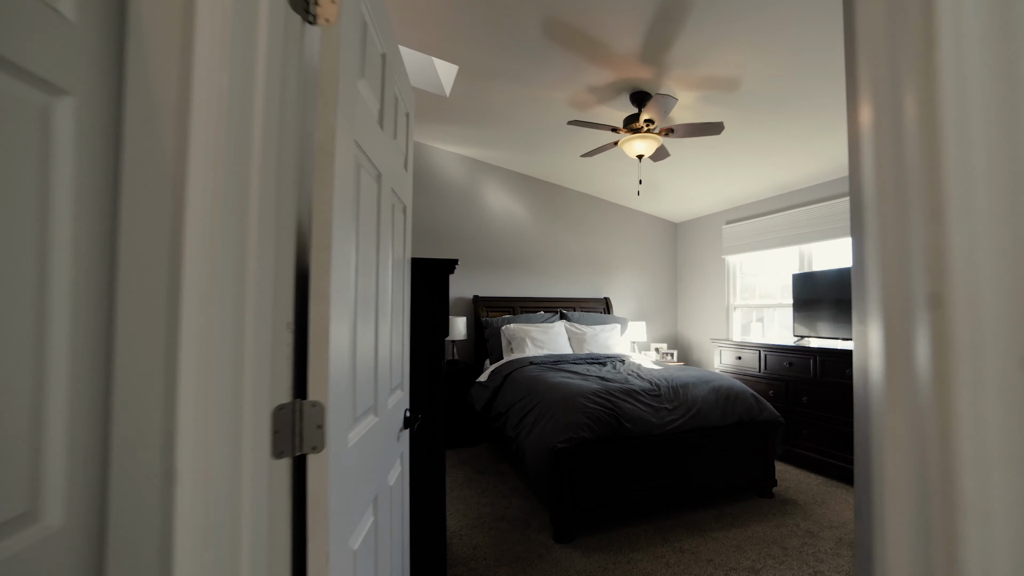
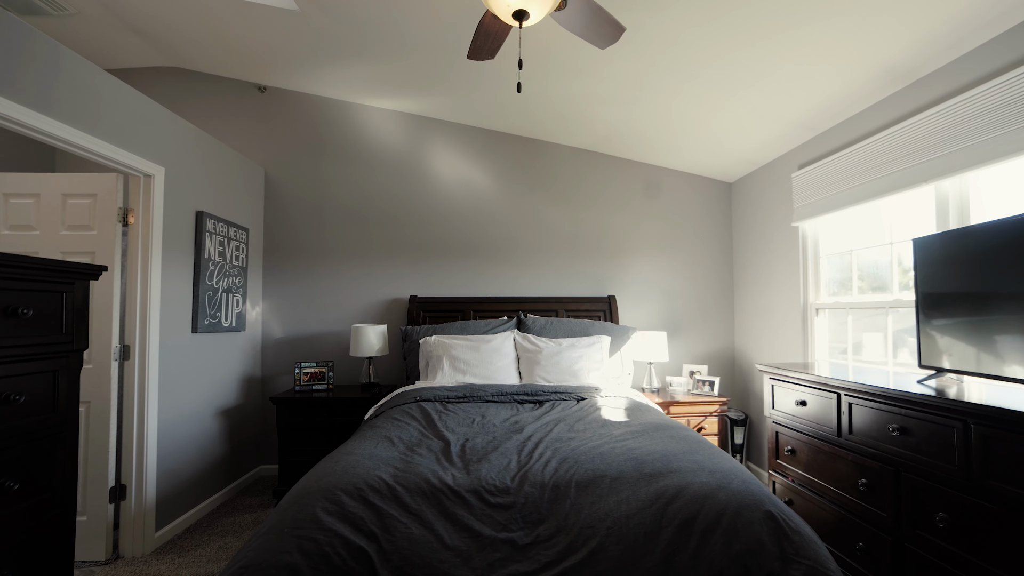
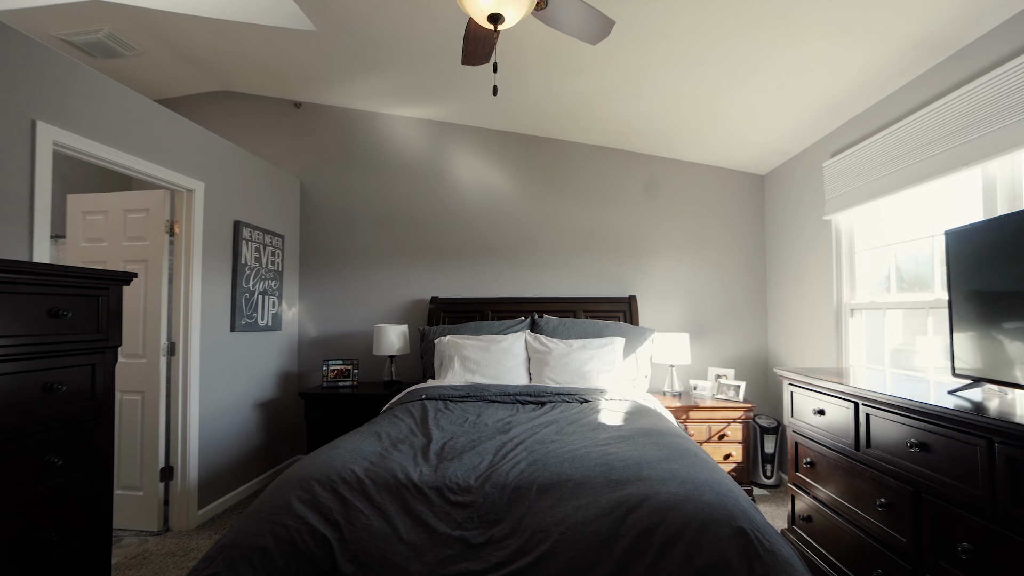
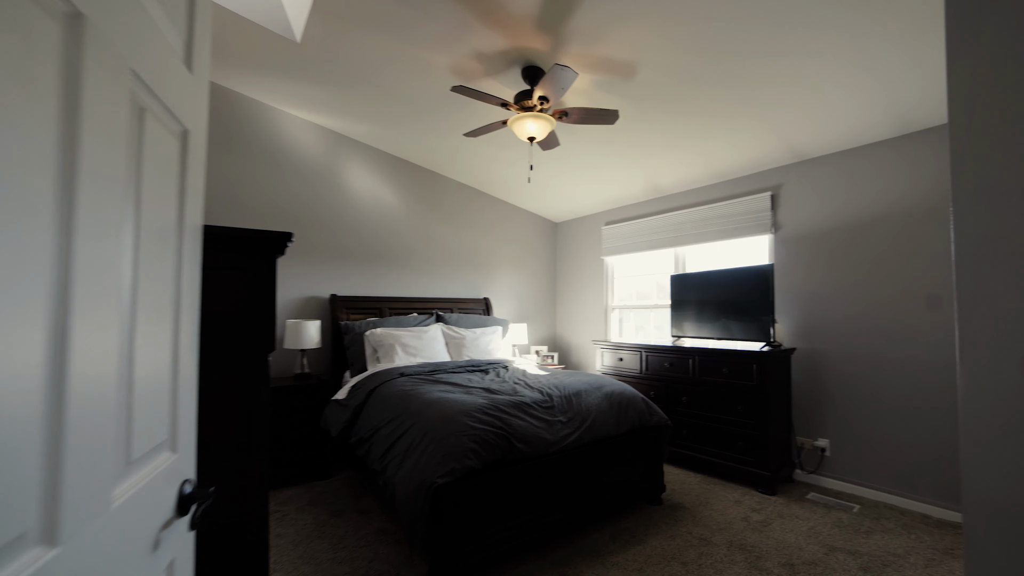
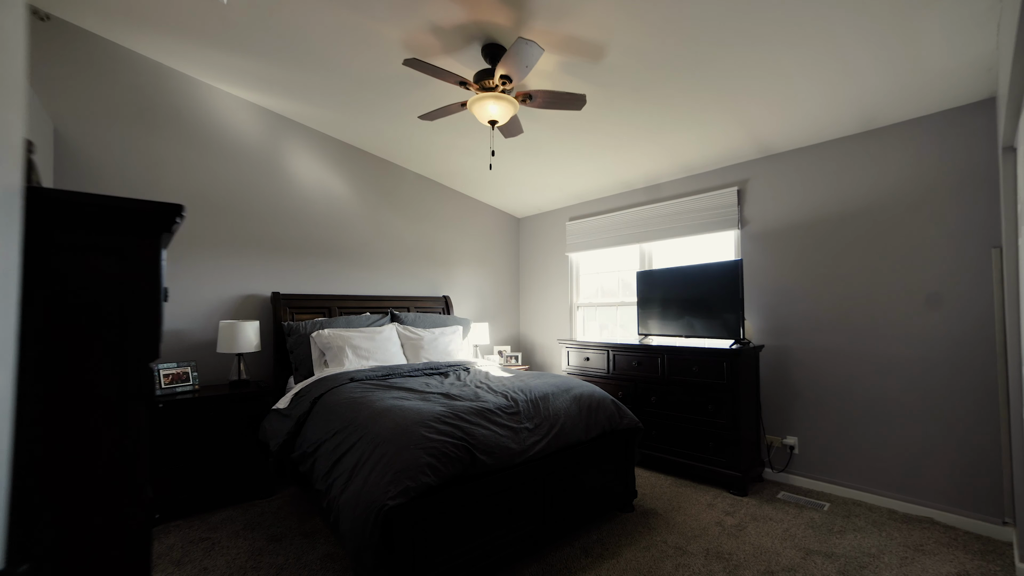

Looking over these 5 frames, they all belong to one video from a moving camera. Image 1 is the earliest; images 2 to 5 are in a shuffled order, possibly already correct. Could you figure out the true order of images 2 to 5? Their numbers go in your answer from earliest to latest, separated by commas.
4, 5, 2, 3
